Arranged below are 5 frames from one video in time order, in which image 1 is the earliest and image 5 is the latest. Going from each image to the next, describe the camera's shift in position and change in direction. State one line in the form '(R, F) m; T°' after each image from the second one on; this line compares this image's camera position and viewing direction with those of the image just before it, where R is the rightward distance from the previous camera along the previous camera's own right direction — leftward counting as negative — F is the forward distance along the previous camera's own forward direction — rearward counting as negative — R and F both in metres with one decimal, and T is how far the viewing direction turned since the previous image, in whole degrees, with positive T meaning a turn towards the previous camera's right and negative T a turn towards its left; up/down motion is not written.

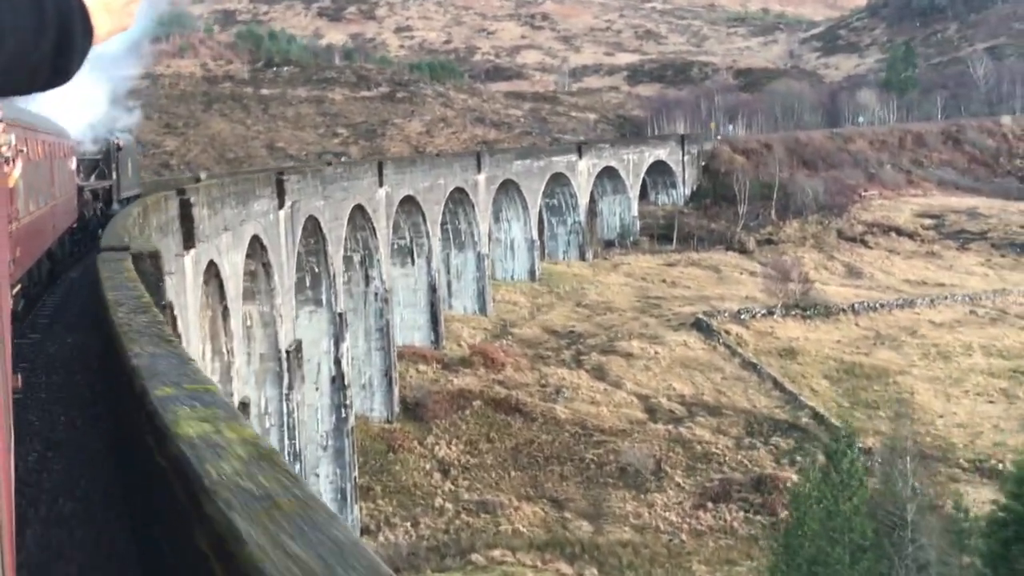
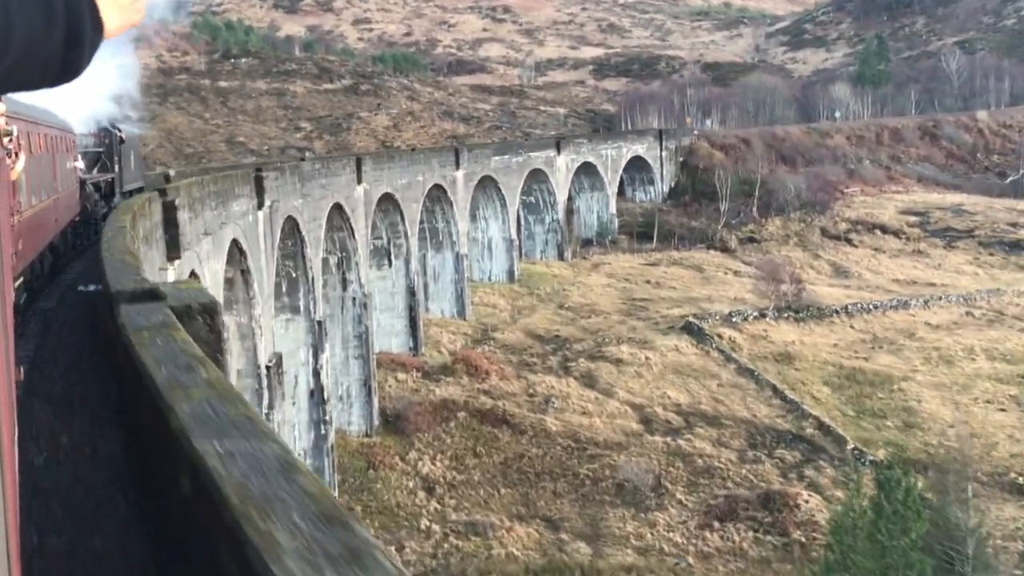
(-0.5, +1.3) m; +2°
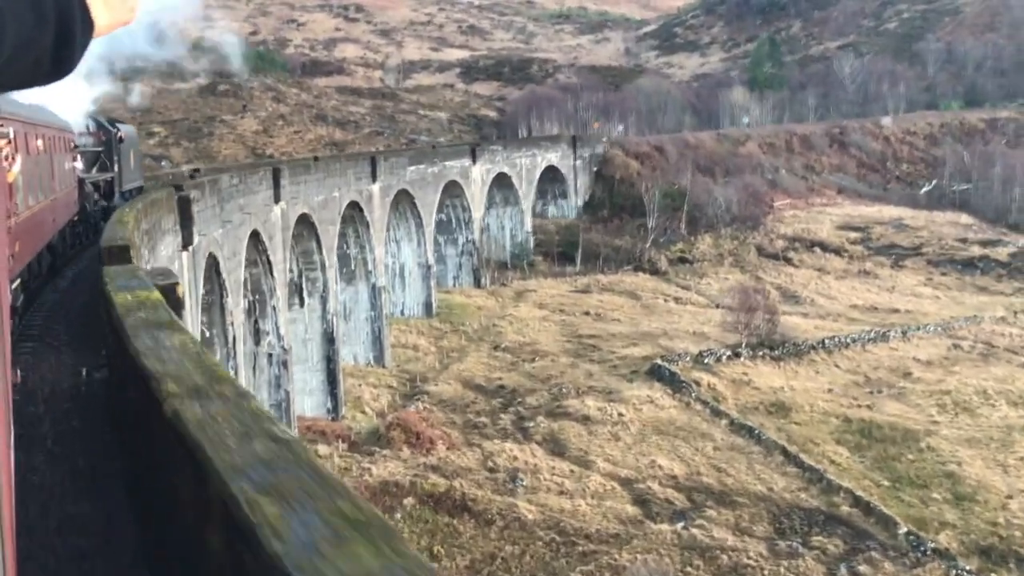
(-1.4, +4.4) m; +7°
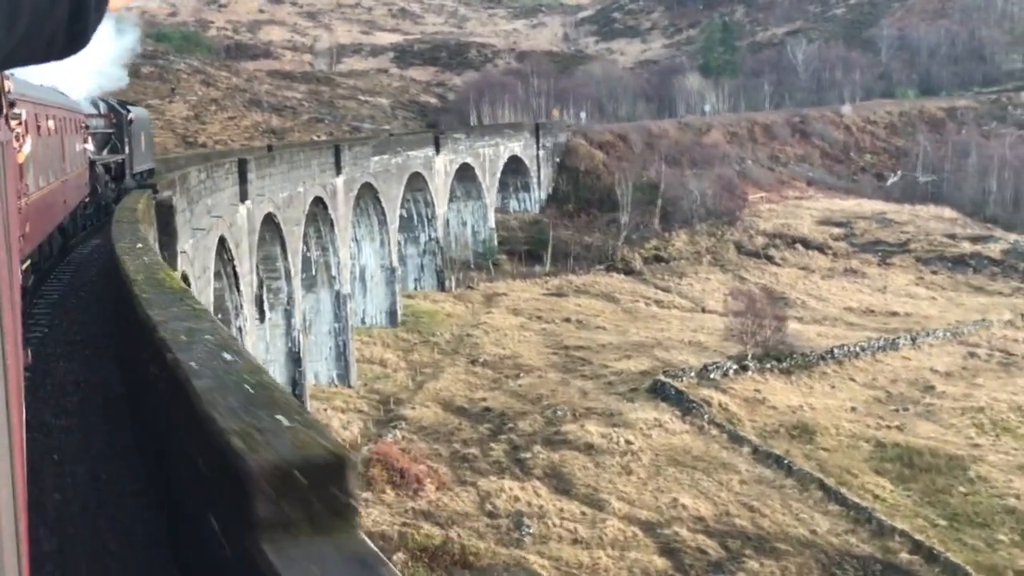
(-0.9, +2.4) m; +4°
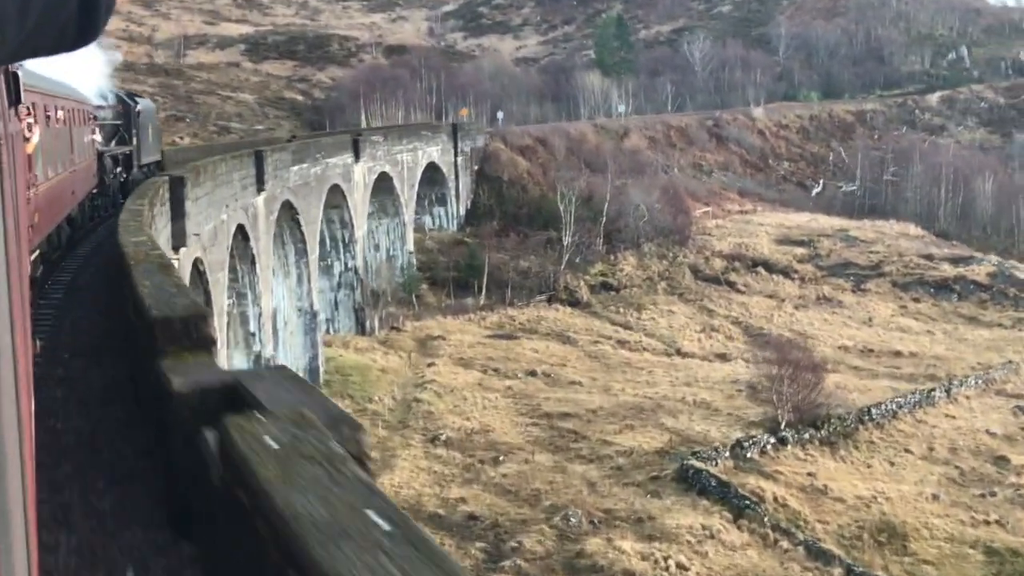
(-1.5, +4.6) m; +7°
